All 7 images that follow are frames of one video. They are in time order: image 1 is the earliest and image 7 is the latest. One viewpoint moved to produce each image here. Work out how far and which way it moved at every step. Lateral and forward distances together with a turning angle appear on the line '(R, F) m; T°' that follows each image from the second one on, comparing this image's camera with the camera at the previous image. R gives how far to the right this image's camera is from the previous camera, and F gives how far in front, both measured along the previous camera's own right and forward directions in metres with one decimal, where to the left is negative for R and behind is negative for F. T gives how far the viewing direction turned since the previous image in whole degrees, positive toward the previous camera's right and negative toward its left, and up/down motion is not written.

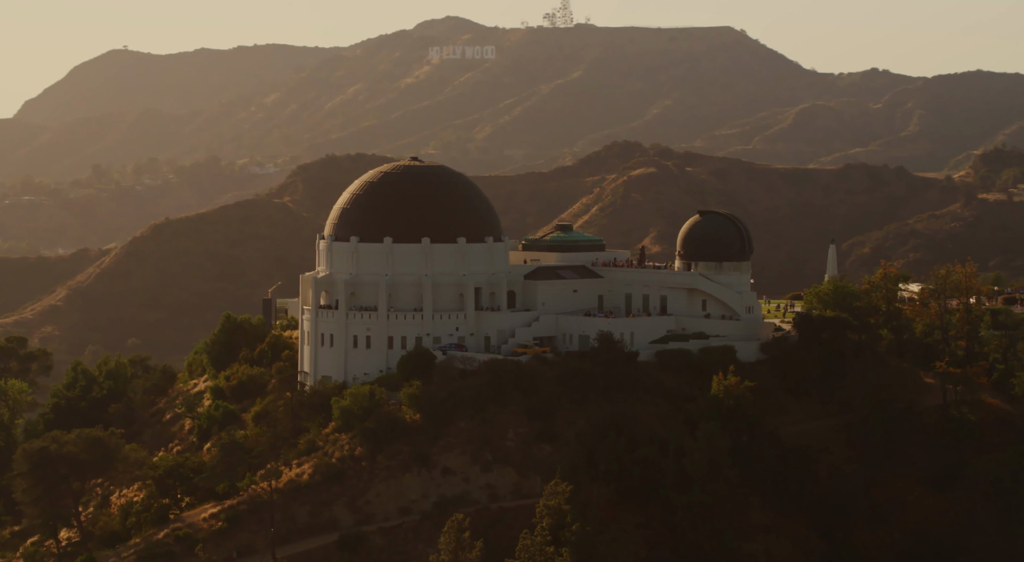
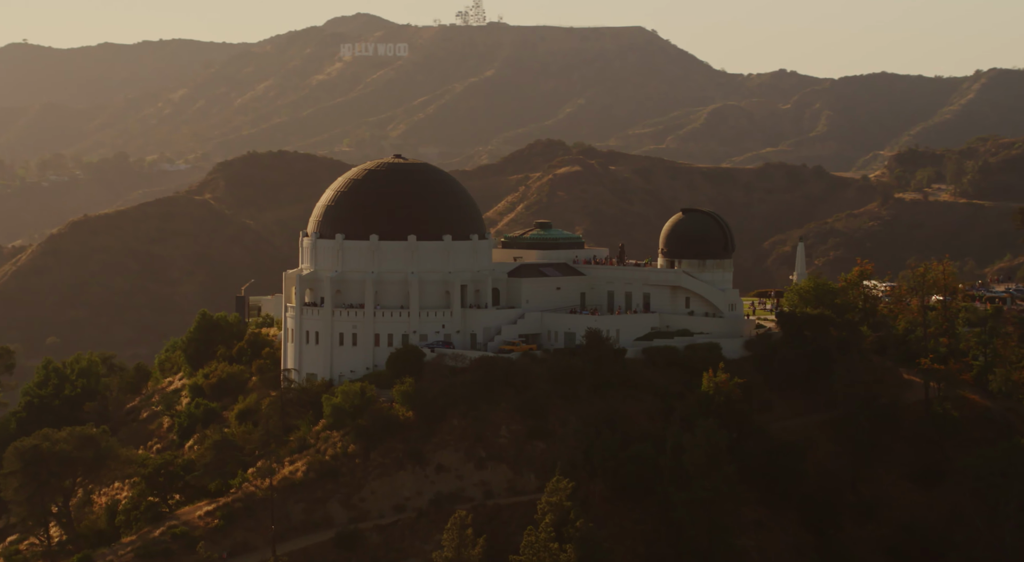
(-1.8, 0.0) m; +2°
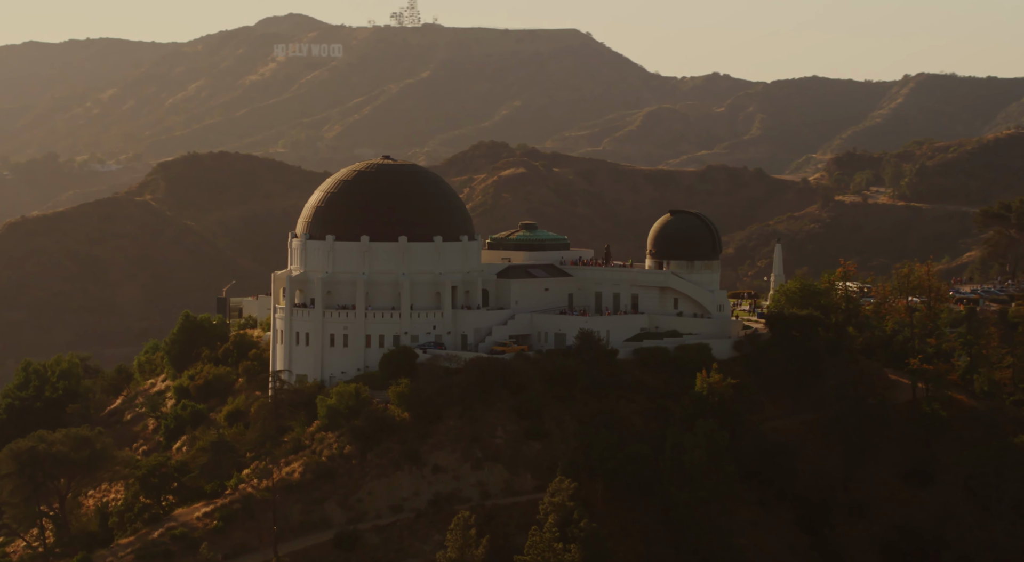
(-1.3, 0.0) m; +1°
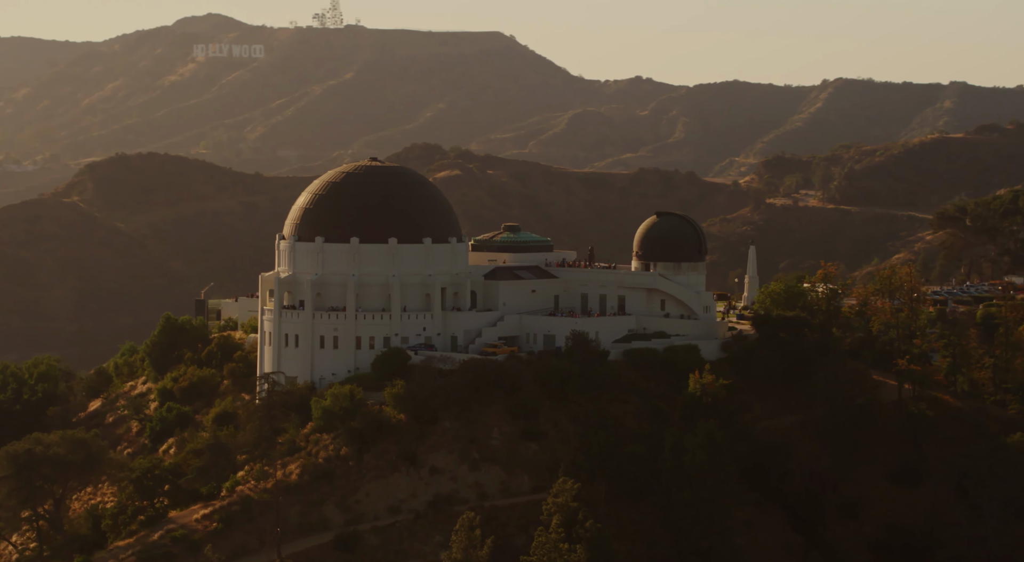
(-1.6, -0.1) m; +1°
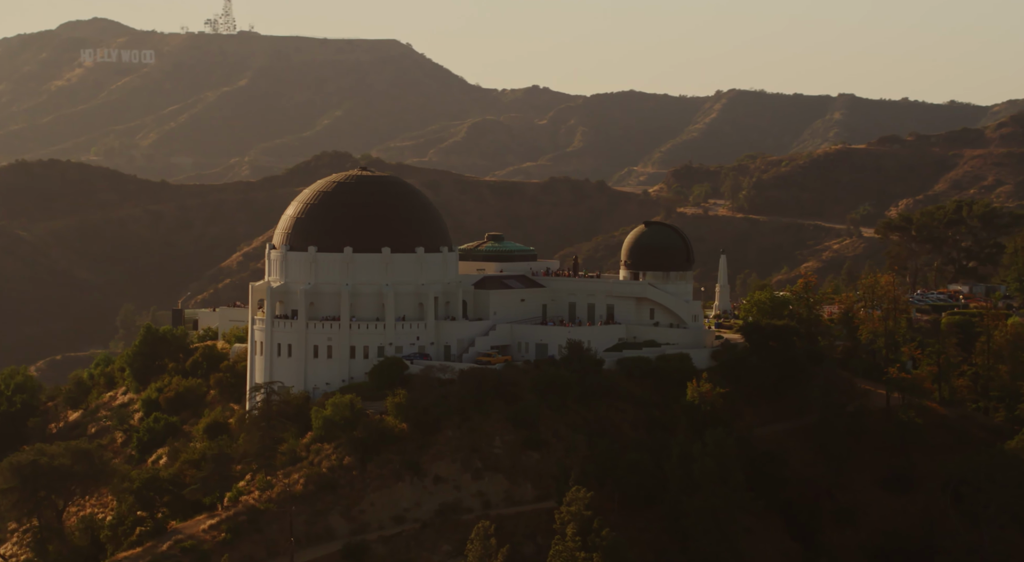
(-2.3, -0.2) m; +2°
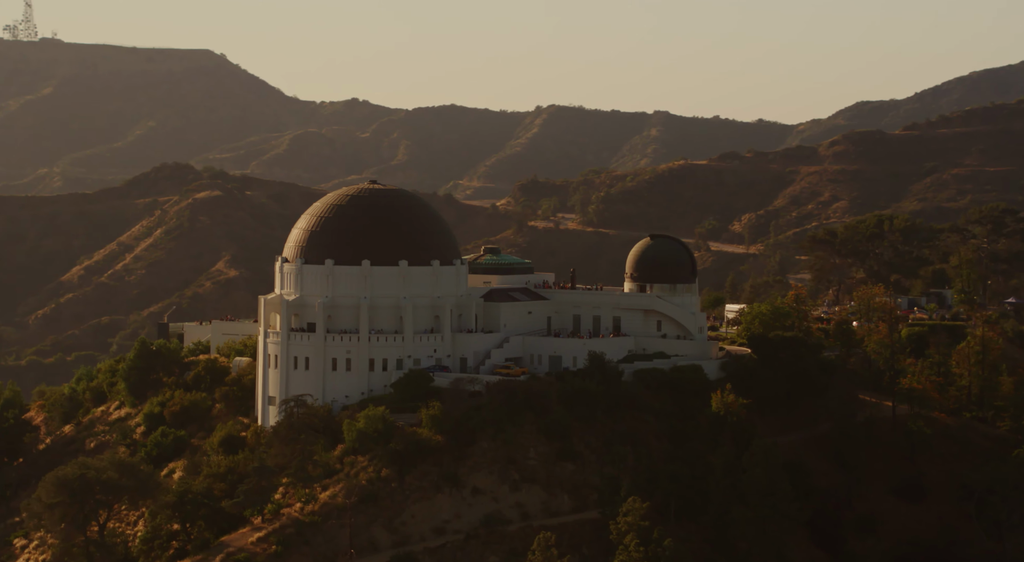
(-4.8, -0.5) m; +3°
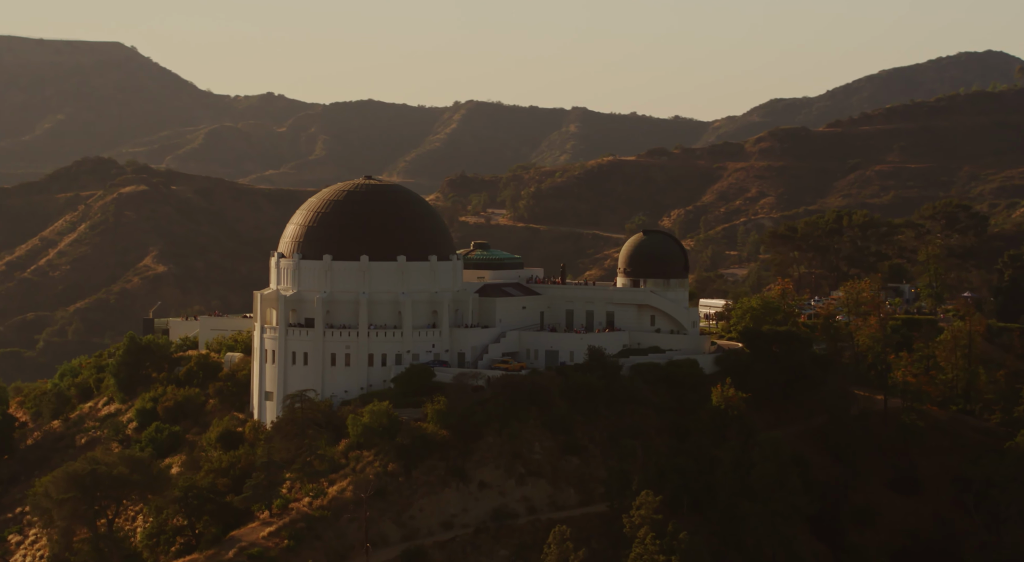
(-2.0, -0.3) m; +1°
